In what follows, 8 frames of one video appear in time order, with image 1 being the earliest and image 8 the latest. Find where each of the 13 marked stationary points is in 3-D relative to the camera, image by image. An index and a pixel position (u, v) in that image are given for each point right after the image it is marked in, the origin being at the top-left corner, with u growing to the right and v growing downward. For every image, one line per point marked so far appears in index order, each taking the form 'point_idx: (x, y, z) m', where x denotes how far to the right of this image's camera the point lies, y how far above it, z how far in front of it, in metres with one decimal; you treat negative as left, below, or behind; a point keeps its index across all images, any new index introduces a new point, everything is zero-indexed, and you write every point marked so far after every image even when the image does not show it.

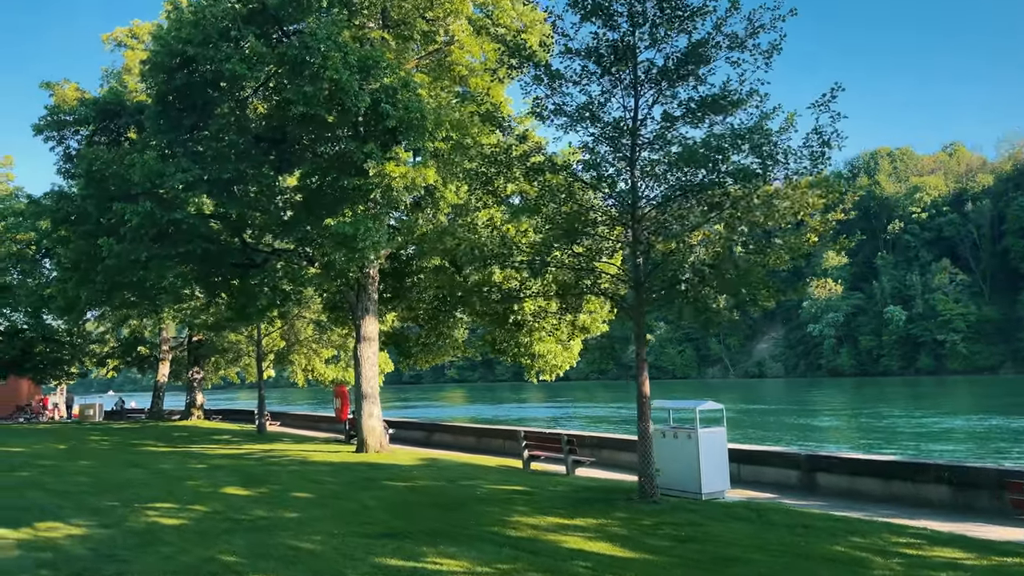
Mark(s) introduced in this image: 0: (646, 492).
0: (+1.9, -2.9, +11.1) m
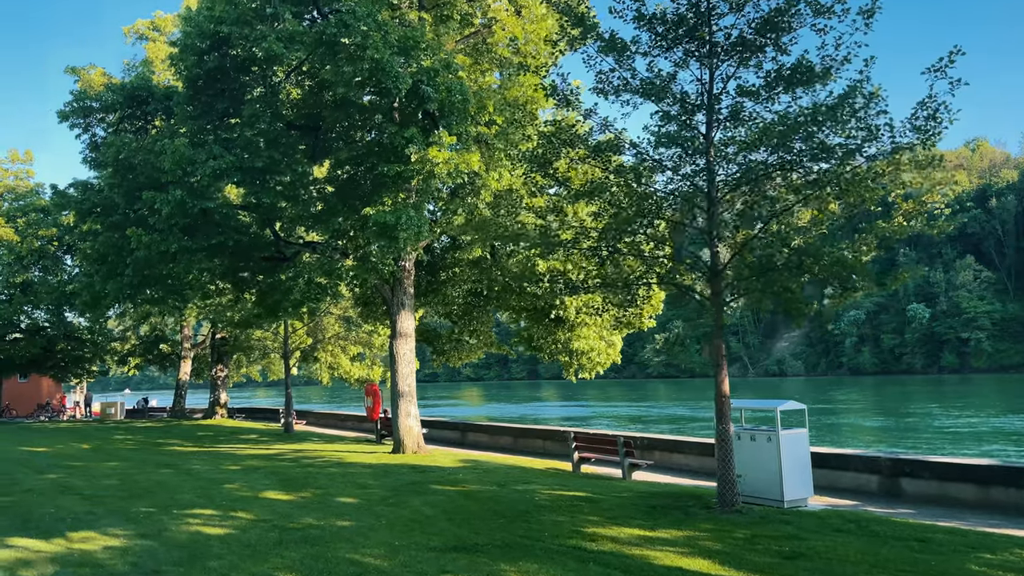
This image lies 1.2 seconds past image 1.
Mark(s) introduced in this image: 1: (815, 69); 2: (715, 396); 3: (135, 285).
0: (+2.8, -2.8, +10.2) m
1: (+4.1, +2.9, +10.5) m
2: (+2.7, -1.4, +10.3) m
3: (-8.7, +0.1, +18.1) m
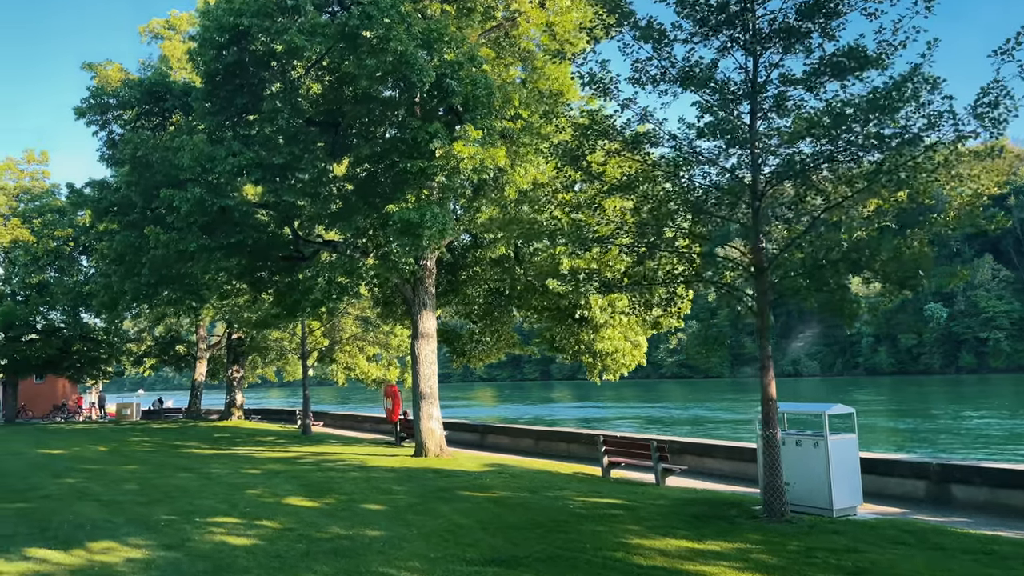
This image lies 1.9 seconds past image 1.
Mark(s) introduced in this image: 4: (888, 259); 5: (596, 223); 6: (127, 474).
0: (+3.3, -2.8, +9.7) m
1: (+4.5, +3.0, +10.0) m
2: (+3.1, -1.4, +9.8) m
3: (-8.2, +0.1, +17.7) m
4: (+4.4, +0.3, +9.2) m
5: (+1.3, +1.0, +11.7) m
6: (-7.6, -3.7, +15.4) m
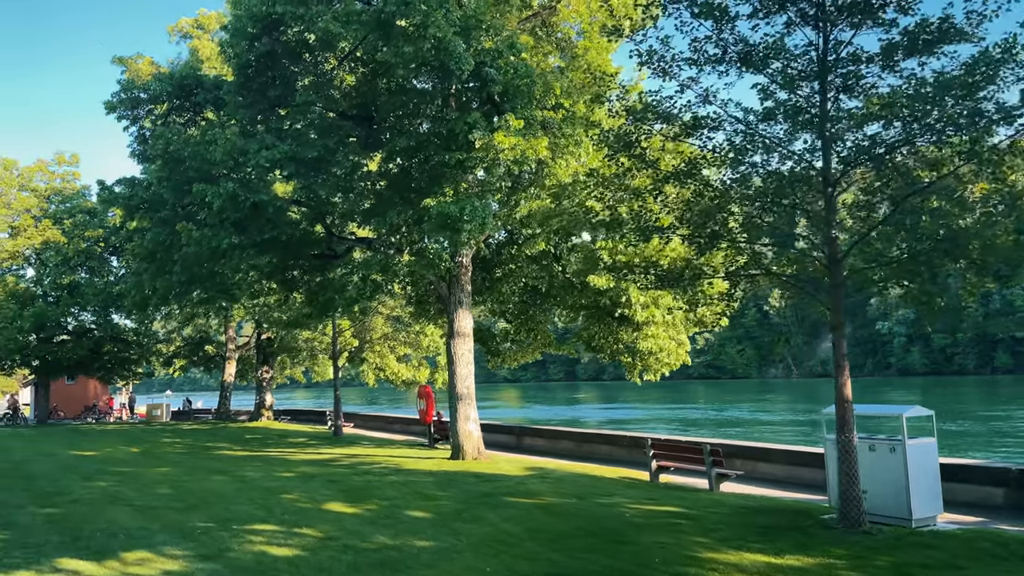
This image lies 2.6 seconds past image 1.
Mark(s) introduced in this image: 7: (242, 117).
0: (+3.9, -2.7, +9.0) m
1: (+5.2, +3.1, +9.2) m
2: (+3.8, -1.3, +9.1) m
3: (-7.3, +0.1, +17.4) m
4: (+5.0, +0.4, +8.5) m
5: (+2.0, +1.0, +11.0) m
6: (-6.8, -3.6, +15.0) m
7: (-5.8, +3.7, +16.6) m
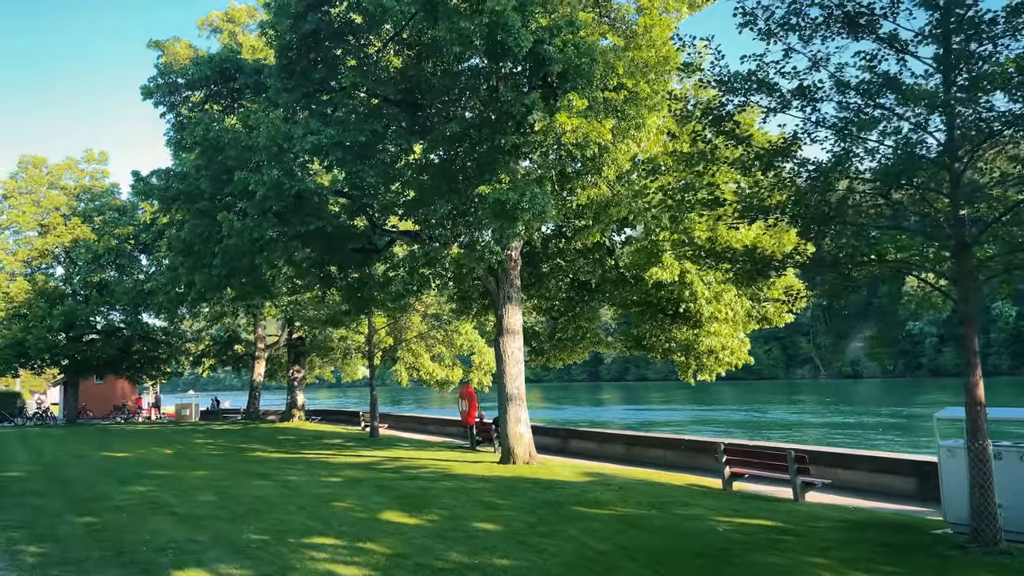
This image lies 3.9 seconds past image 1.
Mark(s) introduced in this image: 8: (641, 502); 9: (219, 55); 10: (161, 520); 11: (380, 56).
0: (+4.8, -2.6, +7.9) m
1: (+6.1, +3.2, +8.1) m
2: (+4.7, -1.2, +8.1) m
3: (-6.2, +0.2, +16.6) m
4: (+6.0, +0.6, +7.4) m
5: (+2.9, +1.2, +10.0) m
6: (-5.7, -3.5, +14.2) m
7: (-4.7, +3.8, +15.8) m
8: (+1.9, -3.2, +11.5) m
9: (-6.4, +5.0, +16.8) m
10: (-4.5, -3.0, +10.0) m
11: (-2.8, +4.8, +16.0) m
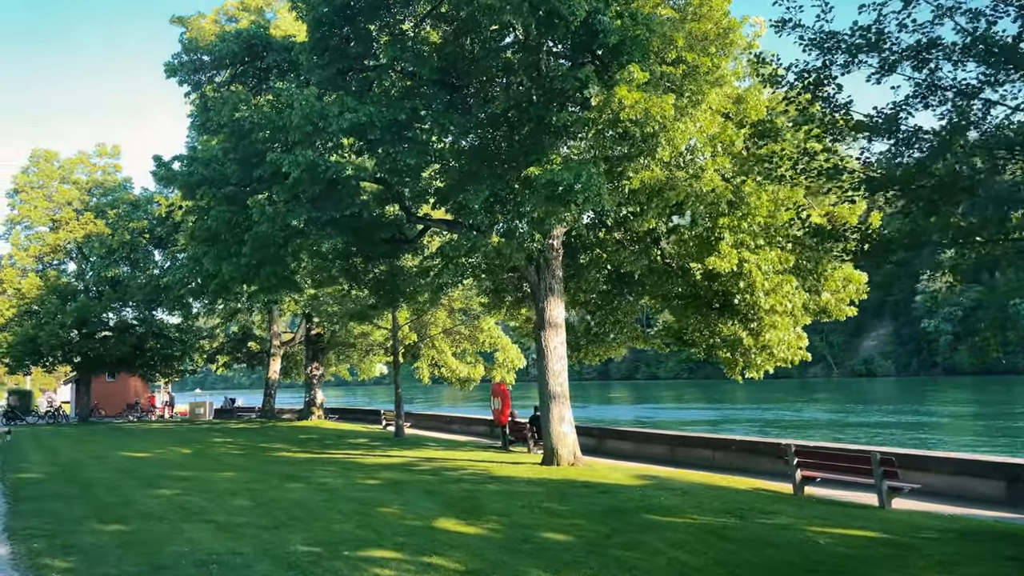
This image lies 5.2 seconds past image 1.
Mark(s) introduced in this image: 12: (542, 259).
0: (+5.6, -2.4, +6.9) m
1: (+6.9, +3.4, +7.1) m
2: (+5.5, -1.0, +7.1) m
3: (-5.3, +0.4, +15.7) m
4: (+6.8, +0.7, +6.4) m
5: (+3.8, +1.3, +9.0) m
6: (-4.8, -3.3, +13.3) m
7: (-3.8, +4.0, +14.9) m
8: (+2.7, -3.0, +10.5) m
9: (-5.5, +5.2, +15.9) m
10: (-3.7, -2.8, +9.1) m
11: (-1.9, +5.0, +15.1) m
12: (+0.6, +0.6, +16.5) m
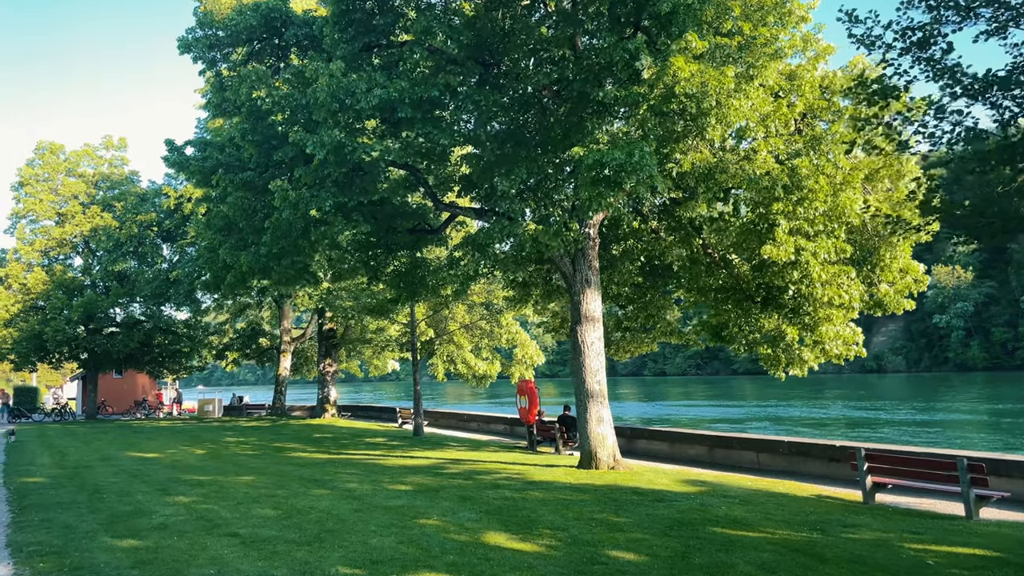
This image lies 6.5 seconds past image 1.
0: (+6.3, -2.3, +5.9) m
1: (+7.5, +3.5, +6.1) m
2: (+6.1, -0.9, +6.1) m
3: (-4.6, +0.6, +14.7) m
4: (+7.4, +0.9, +5.4) m
5: (+4.4, +1.5, +8.0) m
6: (-4.2, -3.2, +12.4) m
7: (-3.2, +4.1, +13.9) m
8: (+3.4, -2.8, +9.5) m
9: (-4.8, +5.3, +14.9) m
10: (-3.0, -2.7, +8.1) m
11: (-1.2, +5.1, +14.1) m
12: (+1.3, +0.8, +15.6) m
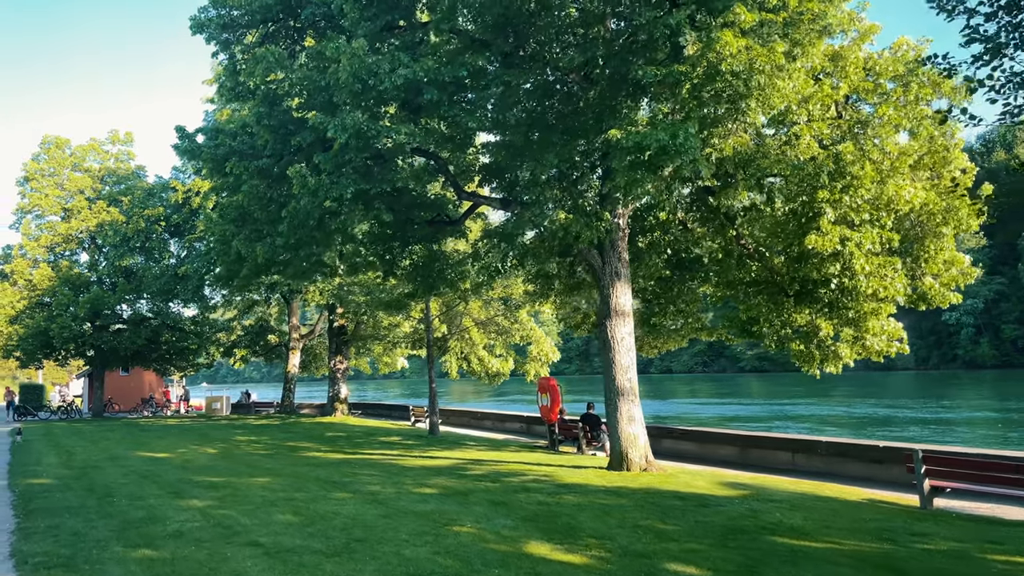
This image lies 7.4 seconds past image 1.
0: (+6.7, -2.1, +5.2) m
1: (+7.9, +3.6, +5.4) m
2: (+6.6, -0.8, +5.4) m
3: (-4.1, +0.7, +14.1) m
4: (+7.8, +1.0, +4.6) m
5: (+4.8, +1.6, +7.3) m
6: (-3.7, -3.1, +11.7) m
7: (-2.7, +4.2, +13.3) m
8: (+3.8, -2.7, +8.9) m
9: (-4.3, +5.4, +14.2) m
10: (-2.6, -2.6, +7.5) m
11: (-0.7, +5.3, +13.4) m
12: (+1.8, +0.9, +14.9) m
